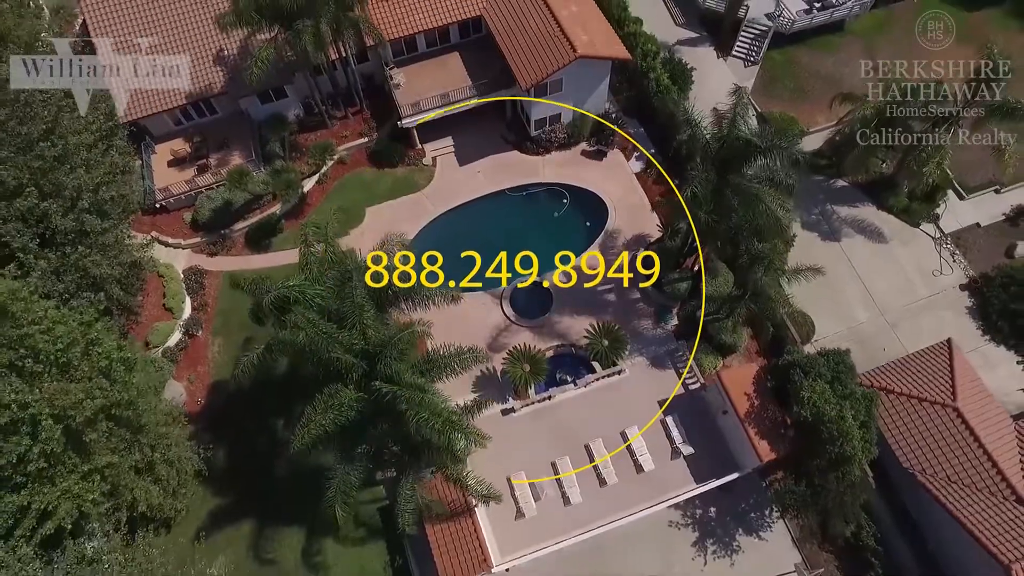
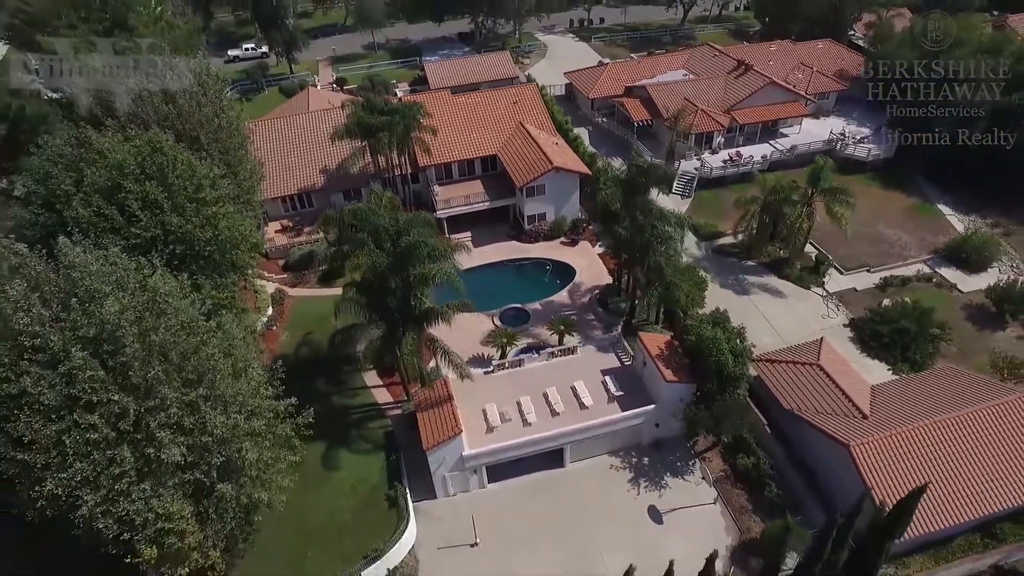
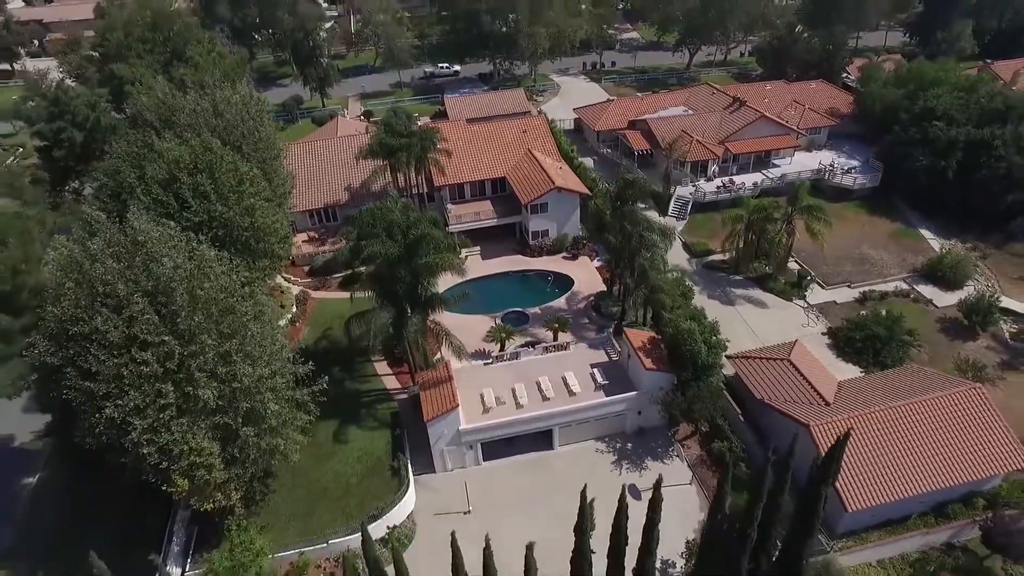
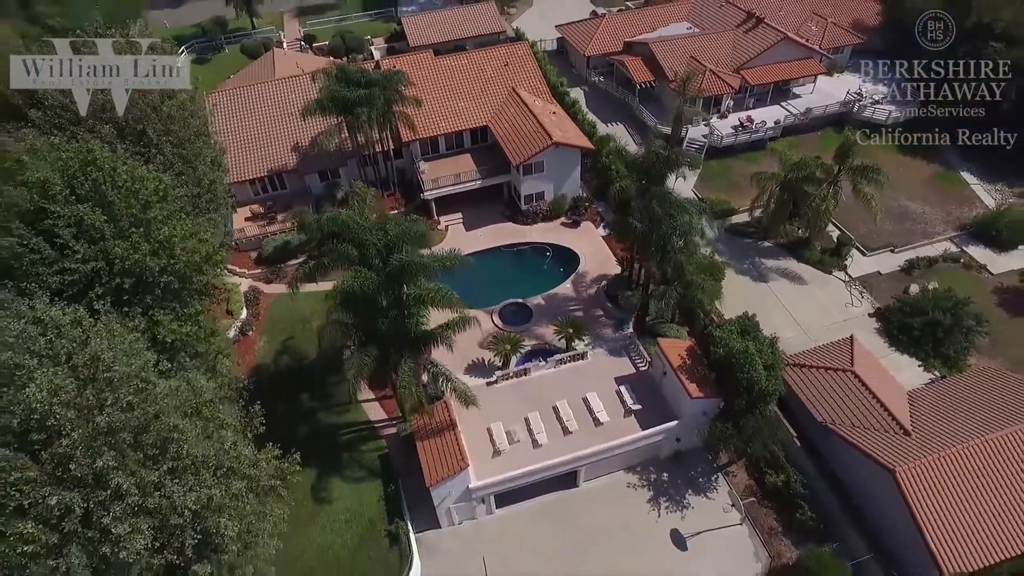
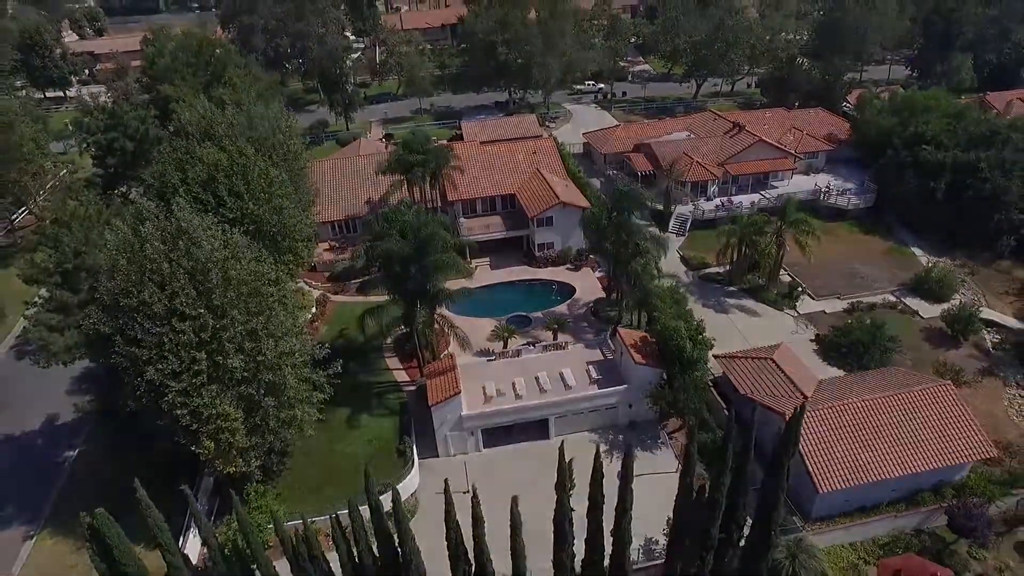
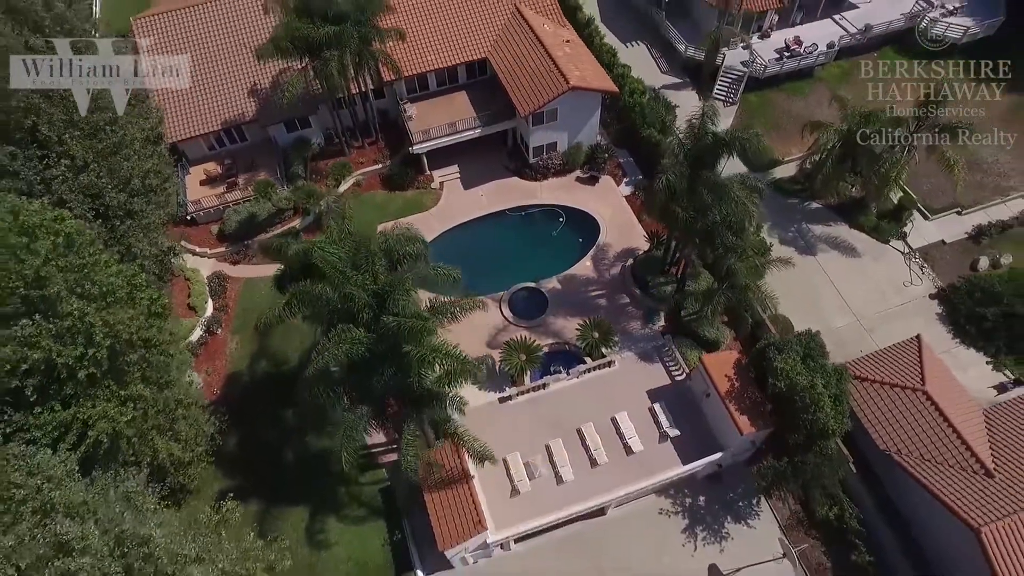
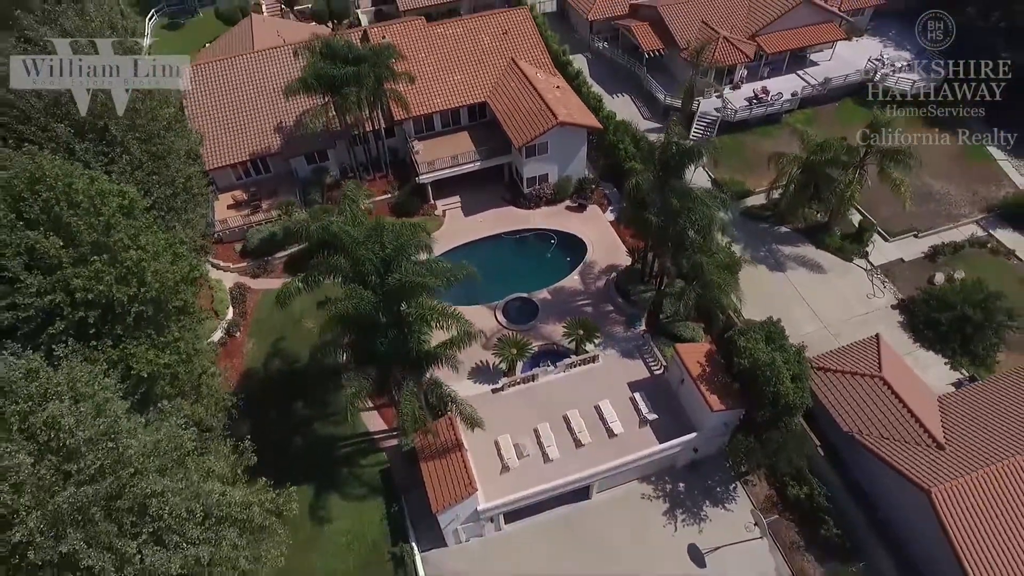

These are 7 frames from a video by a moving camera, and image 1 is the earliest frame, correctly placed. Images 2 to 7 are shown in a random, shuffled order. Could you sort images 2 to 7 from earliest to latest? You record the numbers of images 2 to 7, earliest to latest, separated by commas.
6, 7, 4, 2, 3, 5
